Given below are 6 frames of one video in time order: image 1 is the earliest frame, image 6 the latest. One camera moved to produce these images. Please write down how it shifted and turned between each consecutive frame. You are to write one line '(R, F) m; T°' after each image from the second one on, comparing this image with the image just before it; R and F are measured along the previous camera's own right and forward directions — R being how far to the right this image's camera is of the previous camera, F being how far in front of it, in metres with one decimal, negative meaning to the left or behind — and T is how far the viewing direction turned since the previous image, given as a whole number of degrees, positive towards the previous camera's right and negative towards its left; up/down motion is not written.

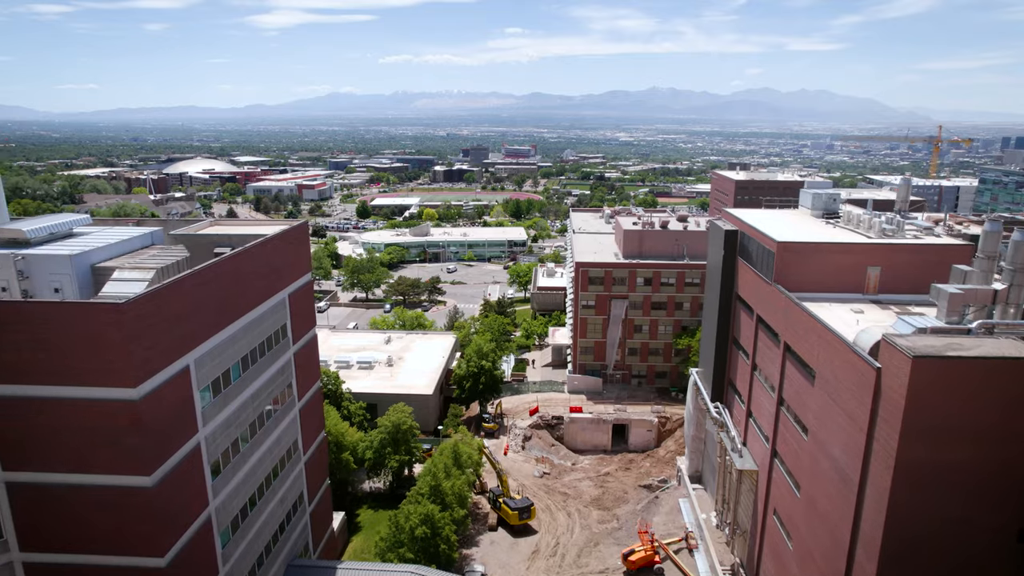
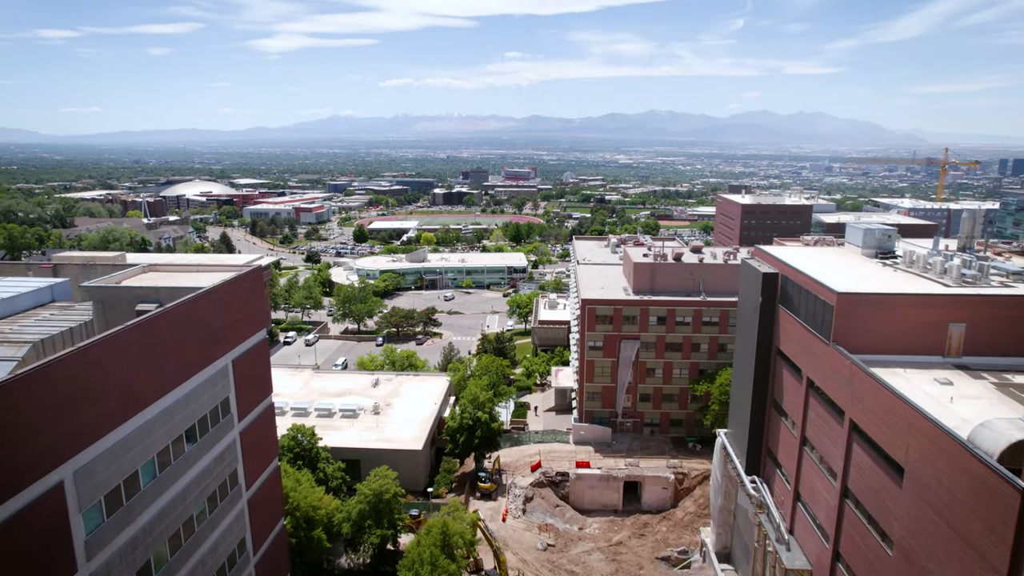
(0.0, +2.6) m; 0°
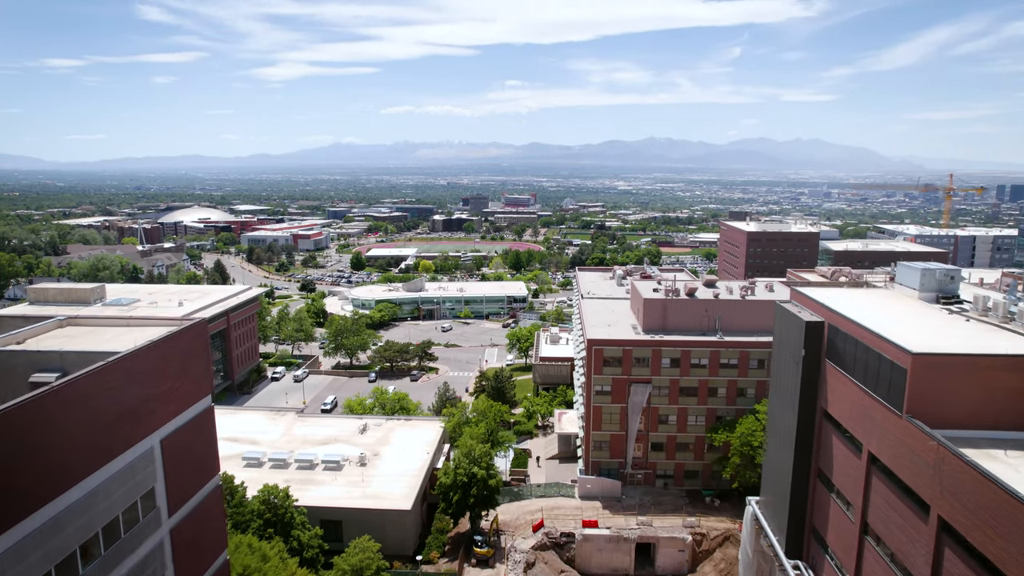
(0.0, +2.1) m; 0°
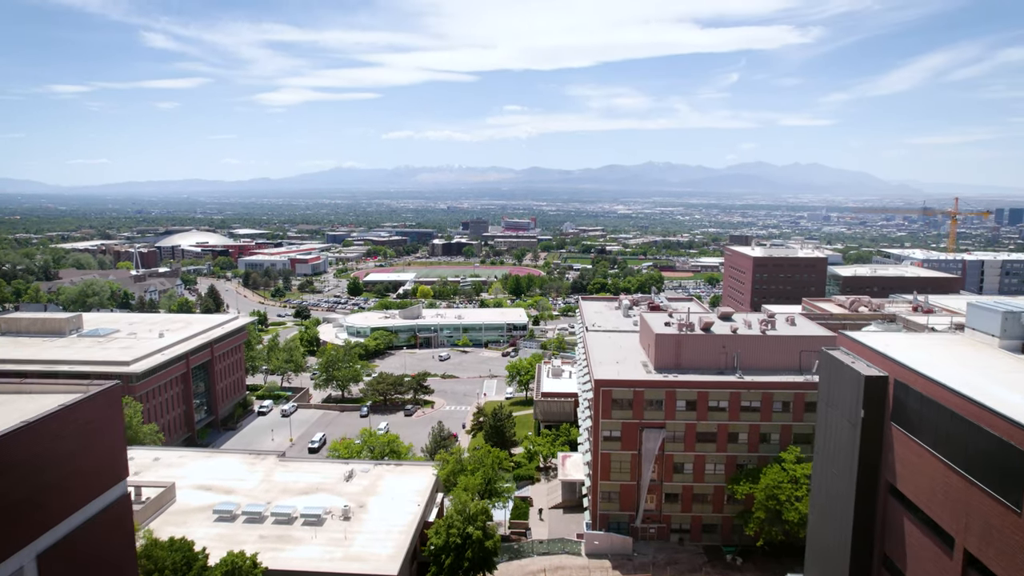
(0.0, +2.0) m; 0°
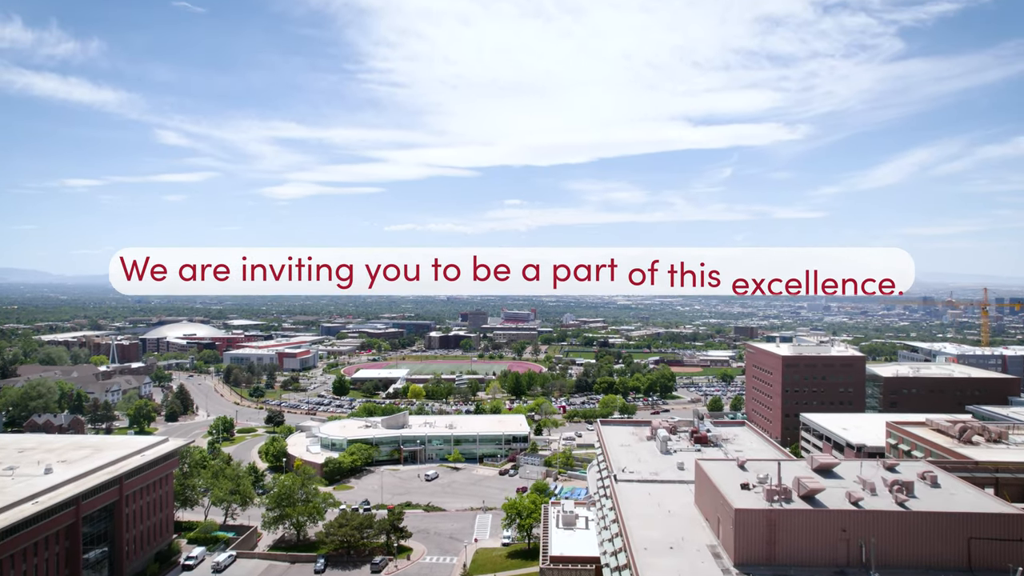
(+0.1, +7.8) m; 0°
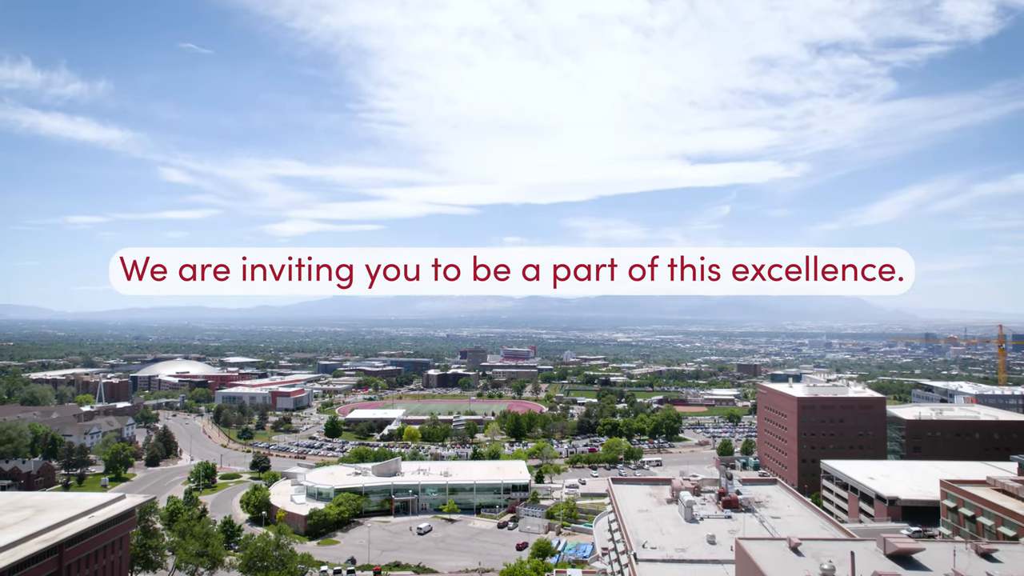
(0.0, +3.3) m; 0°
